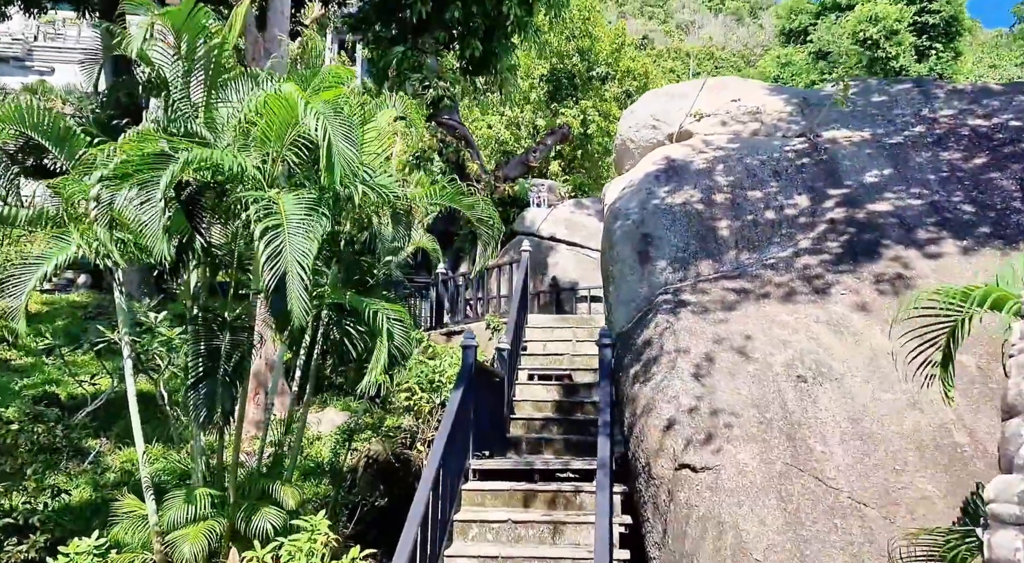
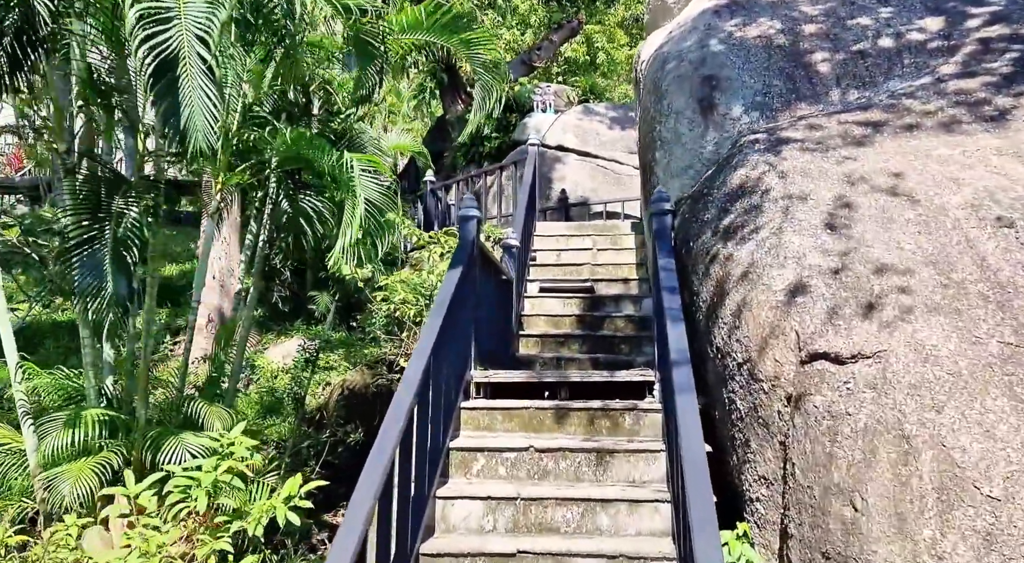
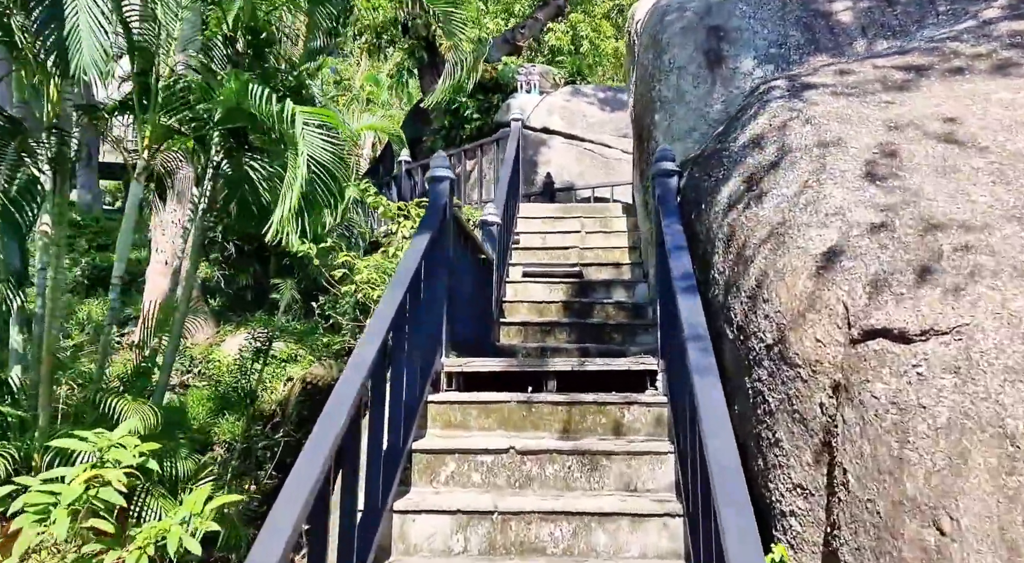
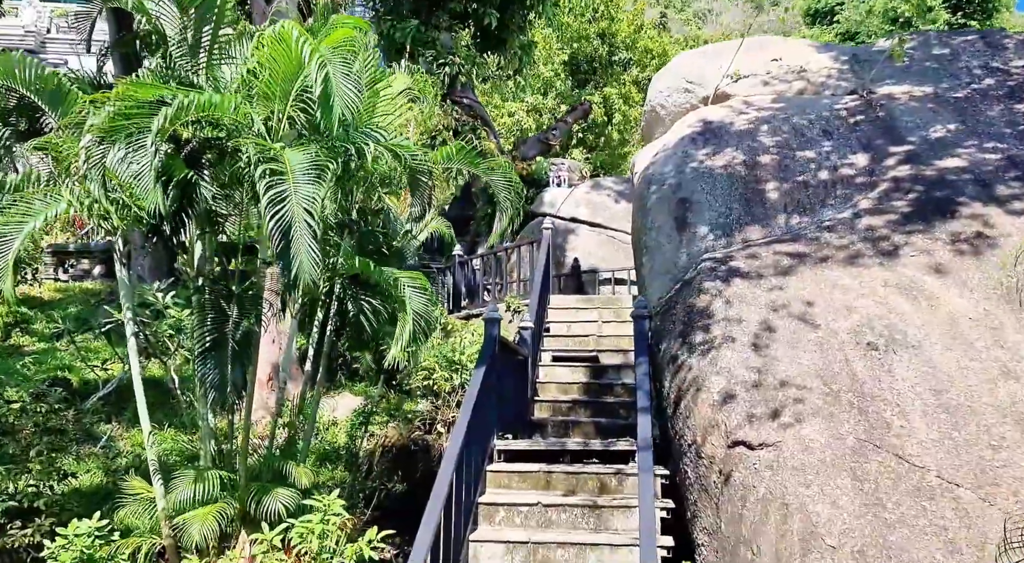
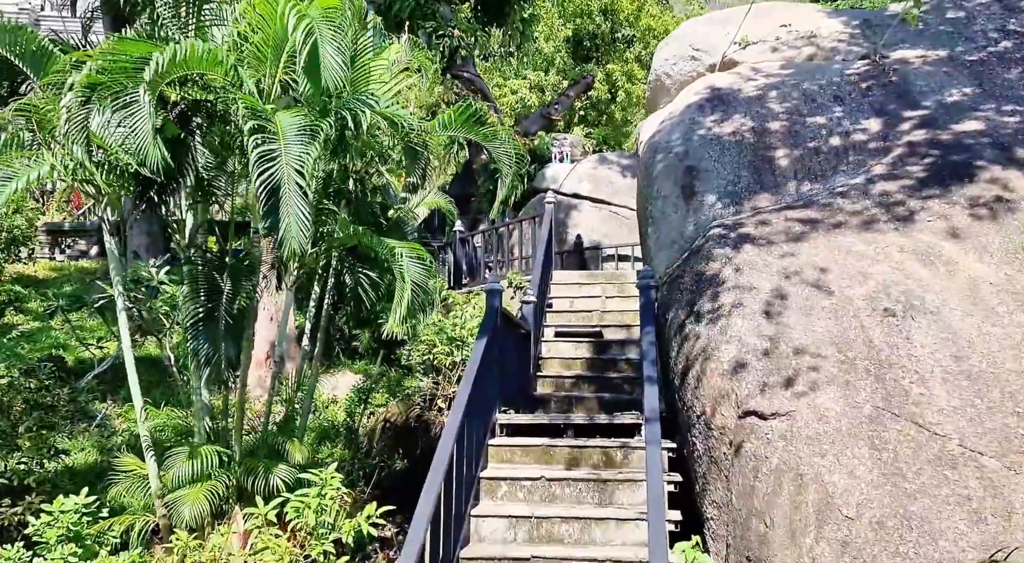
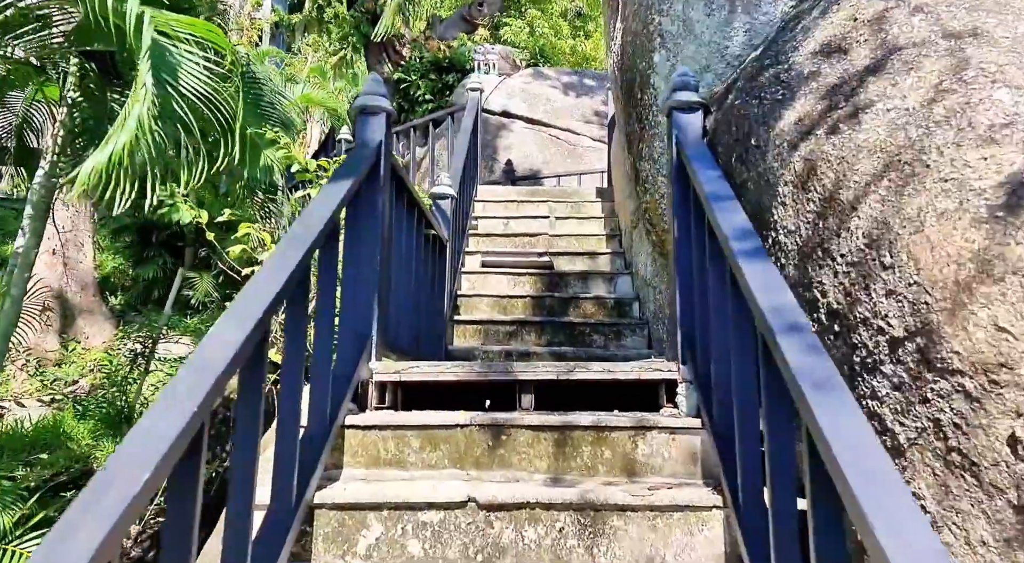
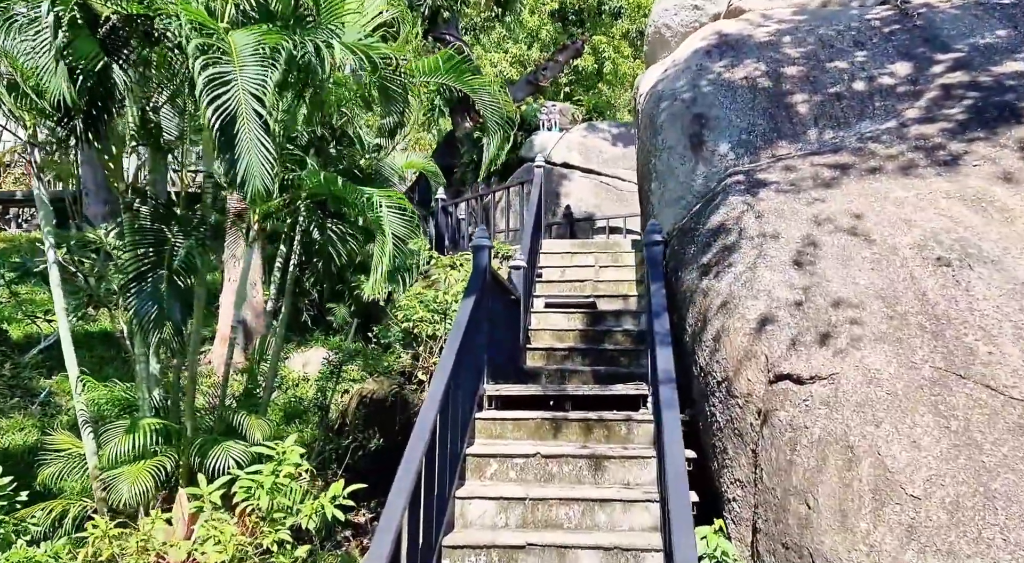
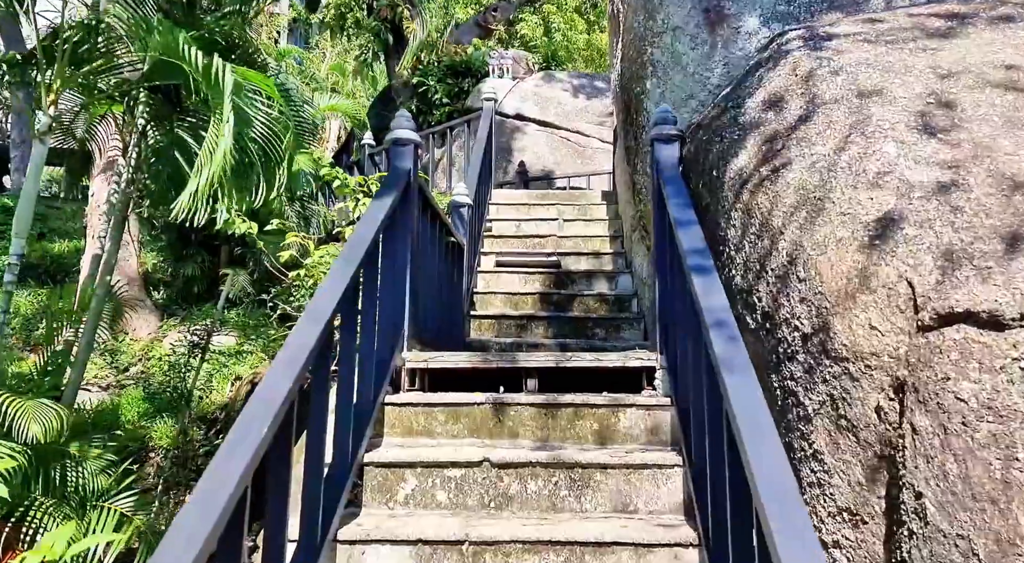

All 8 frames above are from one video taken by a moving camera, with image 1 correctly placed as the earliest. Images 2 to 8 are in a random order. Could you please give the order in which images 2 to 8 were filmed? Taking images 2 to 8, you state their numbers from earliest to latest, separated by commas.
4, 5, 7, 2, 3, 8, 6
